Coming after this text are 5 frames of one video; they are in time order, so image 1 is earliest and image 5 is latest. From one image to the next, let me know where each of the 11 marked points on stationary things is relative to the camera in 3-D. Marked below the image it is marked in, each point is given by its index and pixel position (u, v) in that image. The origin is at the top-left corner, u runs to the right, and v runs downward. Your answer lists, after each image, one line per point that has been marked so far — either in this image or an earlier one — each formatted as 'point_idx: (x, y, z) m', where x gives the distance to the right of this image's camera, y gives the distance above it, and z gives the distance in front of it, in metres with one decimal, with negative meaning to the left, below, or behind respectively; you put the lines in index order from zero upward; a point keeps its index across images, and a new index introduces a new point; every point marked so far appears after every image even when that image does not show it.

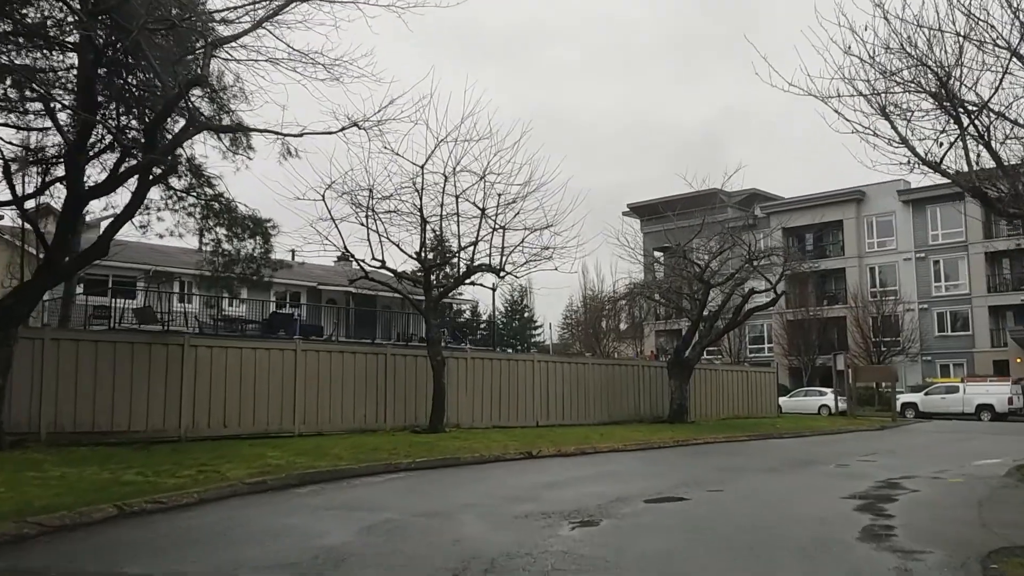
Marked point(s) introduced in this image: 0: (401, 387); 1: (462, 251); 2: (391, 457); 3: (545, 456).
0: (-2.5, -2.2, +19.7) m
1: (-1.0, +0.8, +18.0) m
2: (-1.9, -2.6, +13.3) m
3: (+0.6, -2.9, +15.1) m
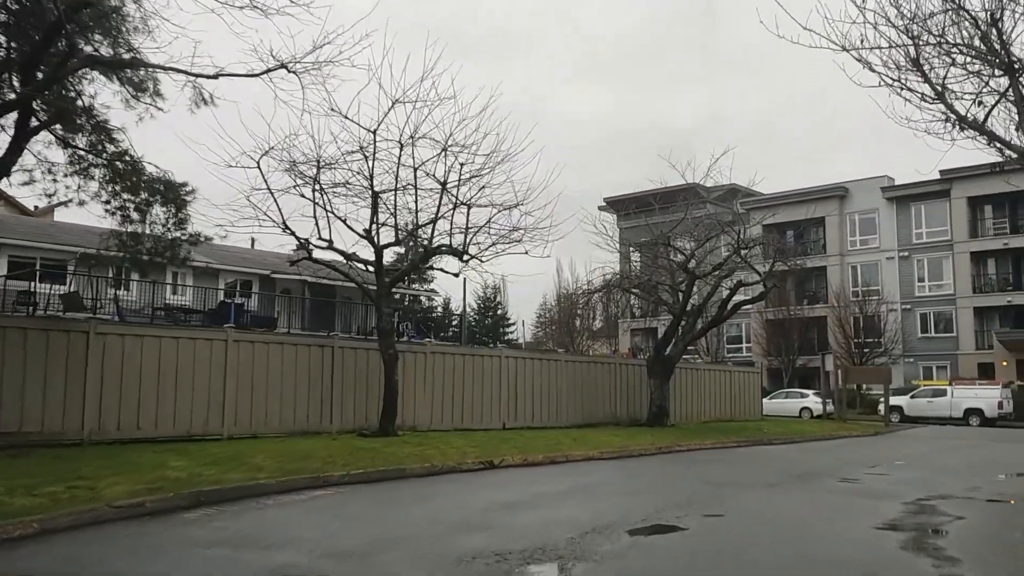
0: (-3.3, -1.9, +17.5) m
1: (-1.7, +1.1, +15.9) m
2: (-2.4, -2.3, +11.2) m
3: (0.0, -2.7, +13.0) m
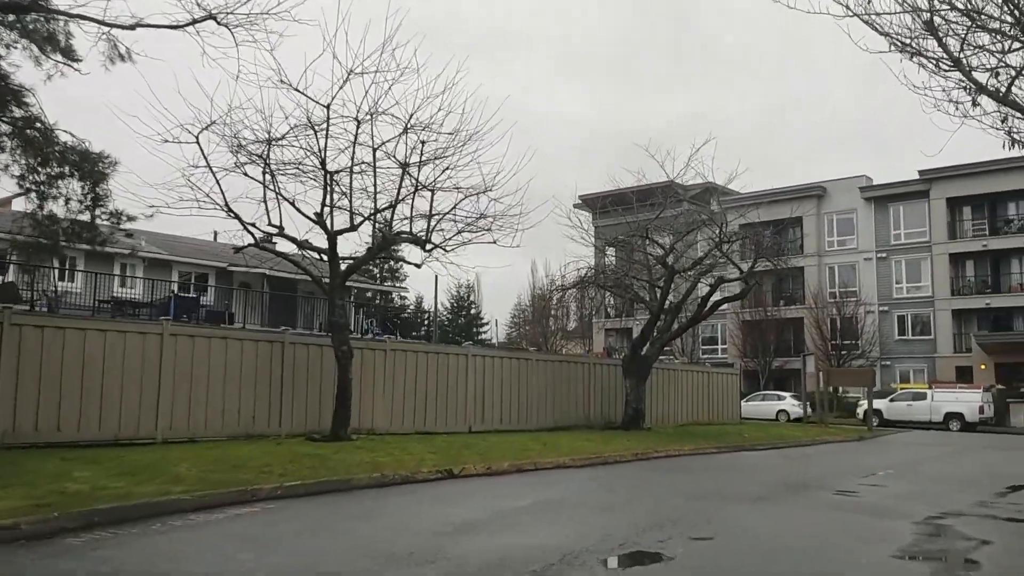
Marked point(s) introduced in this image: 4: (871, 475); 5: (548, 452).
0: (-3.9, -1.8, +16.1) m
1: (-2.2, +1.2, +14.5) m
2: (-2.9, -2.2, +9.8) m
3: (-0.5, -2.5, +11.7) m
4: (+5.5, -2.9, +13.4) m
5: (+0.6, -2.7, +14.3) m
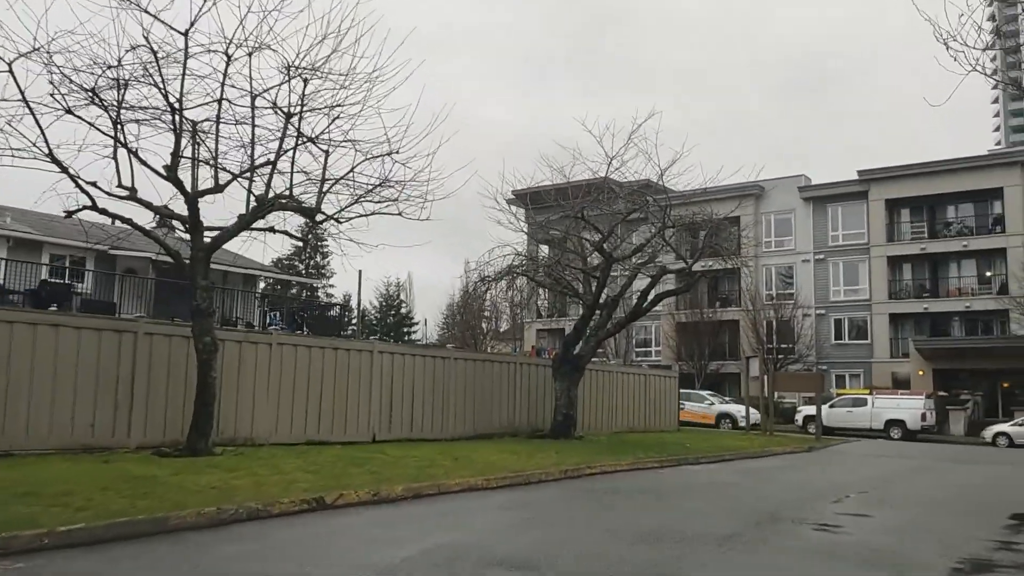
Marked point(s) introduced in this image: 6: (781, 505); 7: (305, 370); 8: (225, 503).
0: (-5.3, -1.4, +13.1) m
1: (-3.5, +1.5, +11.7) m
2: (-3.8, -1.8, +6.9) m
3: (-1.6, -2.3, +9.1) m
4: (+4.3, -2.7, +11.2) m
5: (-0.7, -2.4, +11.7) m
6: (+3.2, -2.6, +10.4) m
7: (-3.7, -1.4, +15.3) m
8: (-2.7, -2.0, +8.1) m
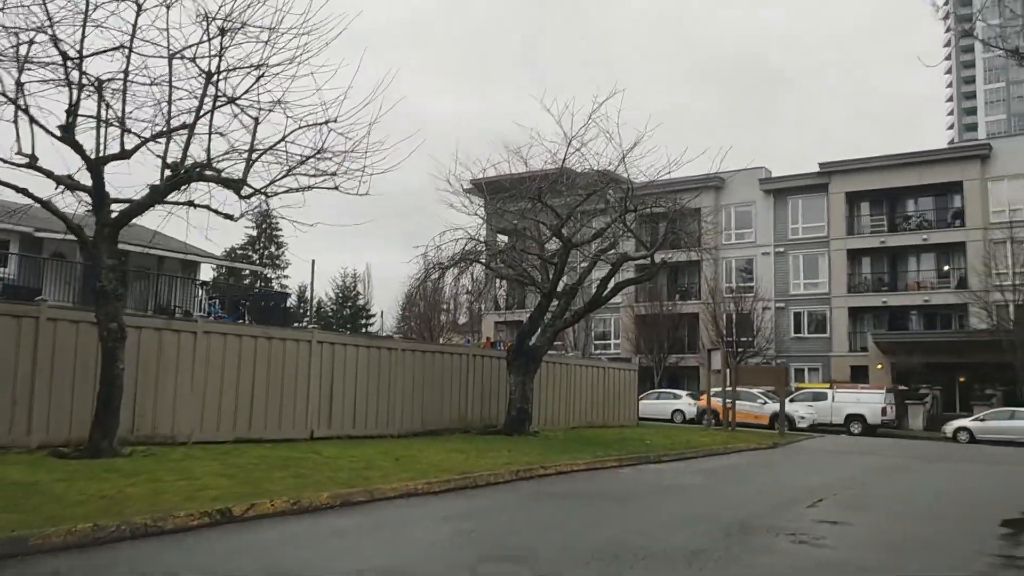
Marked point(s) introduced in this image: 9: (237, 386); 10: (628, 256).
0: (-6.1, -1.2, +11.8) m
1: (-4.1, +1.8, +10.4) m
2: (-4.3, -1.6, +5.6) m
3: (-2.2, -2.1, +7.9) m
4: (+3.6, -2.5, +10.3) m
5: (-1.4, -2.2, +10.5) m
6: (+2.6, -2.4, +9.4) m
7: (-4.5, -1.2, +14.0) m
8: (-3.2, -1.8, +6.9) m
9: (-4.4, -1.6, +14.1) m
10: (+2.5, +0.7, +19.3) m
